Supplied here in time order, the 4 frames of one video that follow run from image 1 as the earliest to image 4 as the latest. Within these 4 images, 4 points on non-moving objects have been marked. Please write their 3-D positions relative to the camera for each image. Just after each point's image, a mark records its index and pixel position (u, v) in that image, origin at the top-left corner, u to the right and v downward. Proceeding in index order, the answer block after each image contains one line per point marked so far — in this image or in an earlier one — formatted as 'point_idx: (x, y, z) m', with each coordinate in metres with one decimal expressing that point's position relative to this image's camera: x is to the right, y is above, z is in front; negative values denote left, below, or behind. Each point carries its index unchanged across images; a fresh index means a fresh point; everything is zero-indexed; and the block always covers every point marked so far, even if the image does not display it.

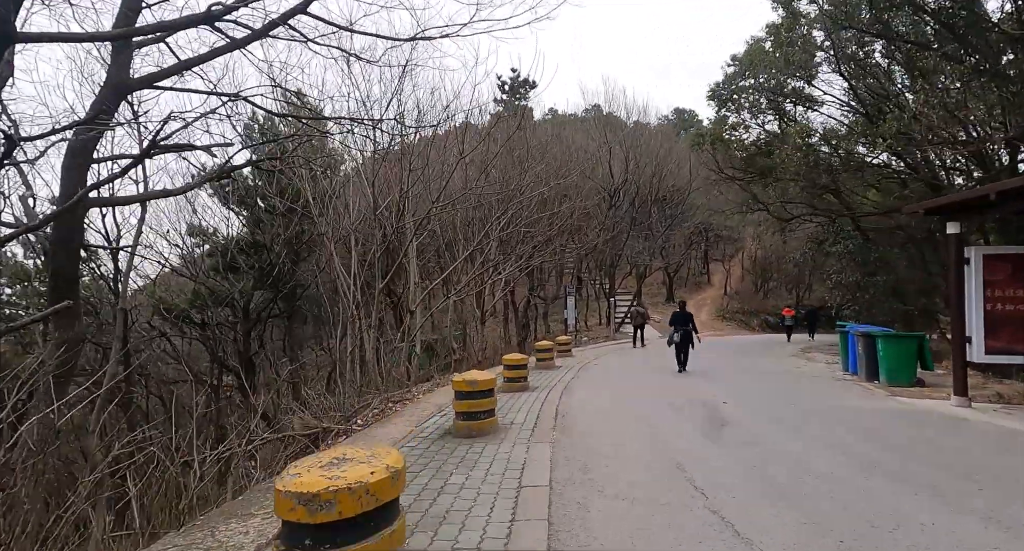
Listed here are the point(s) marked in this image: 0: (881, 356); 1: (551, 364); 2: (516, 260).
0: (+6.0, -1.3, +10.0) m
1: (+0.9, -2.0, +13.7) m
2: (+0.1, +0.5, +18.4) m
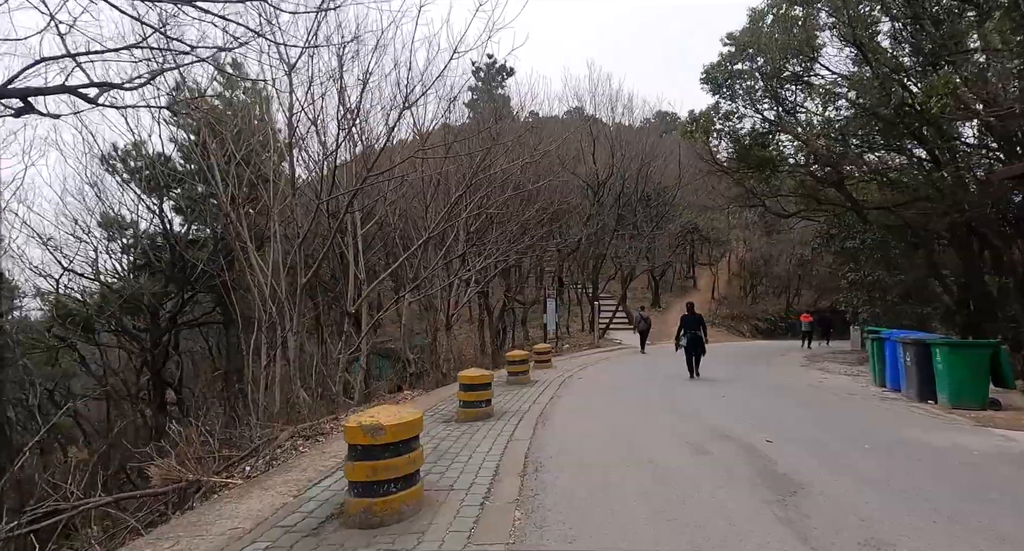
0: (+5.5, -1.2, +8.0) m
1: (+0.3, -1.9, +11.6) m
2: (-0.6, +0.5, +16.2) m
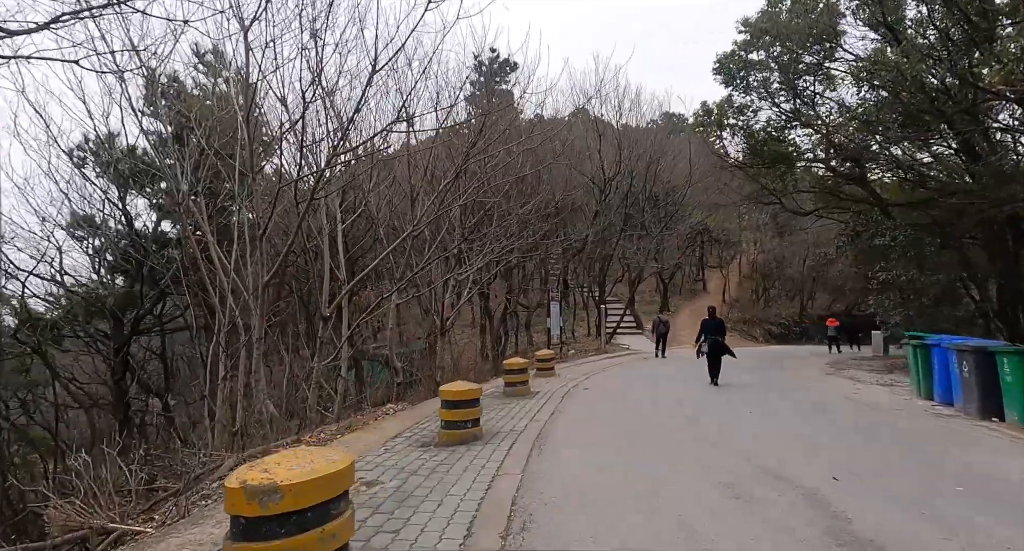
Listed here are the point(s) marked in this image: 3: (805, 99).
0: (+5.4, -1.2, +6.8) m
1: (+0.3, -1.9, +10.5) m
2: (-0.6, +0.5, +15.1) m
3: (+8.8, +5.3, +18.8) m
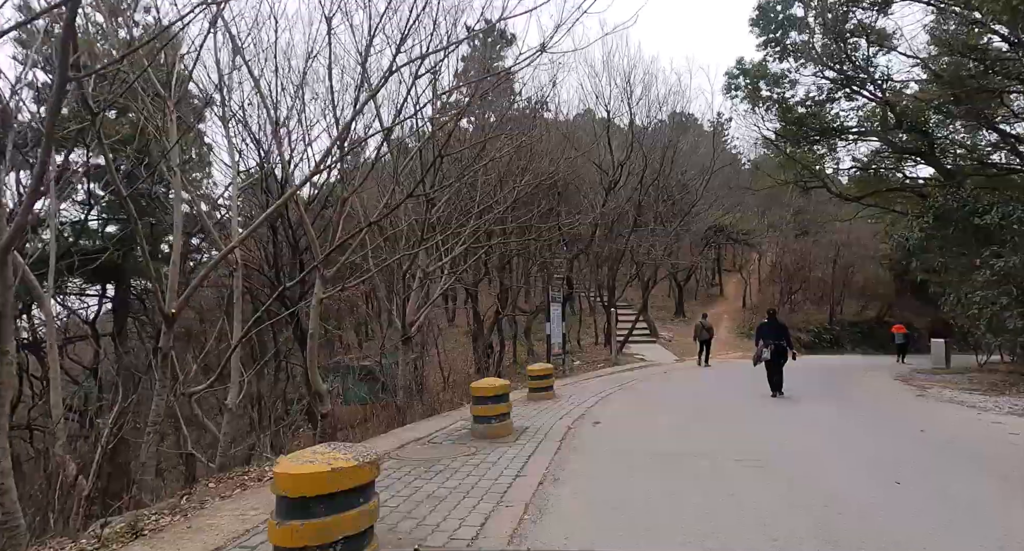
0: (+5.2, -0.9, +3.6) m
1: (0.0, -1.7, +7.3) m
2: (-0.8, +0.6, +12.0) m
3: (+8.6, +5.4, +15.7) m
